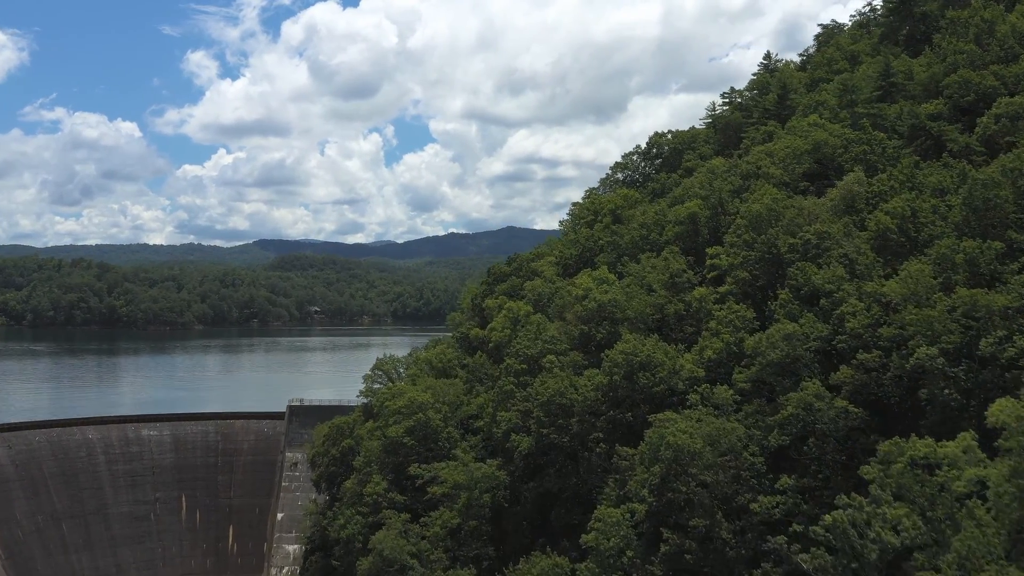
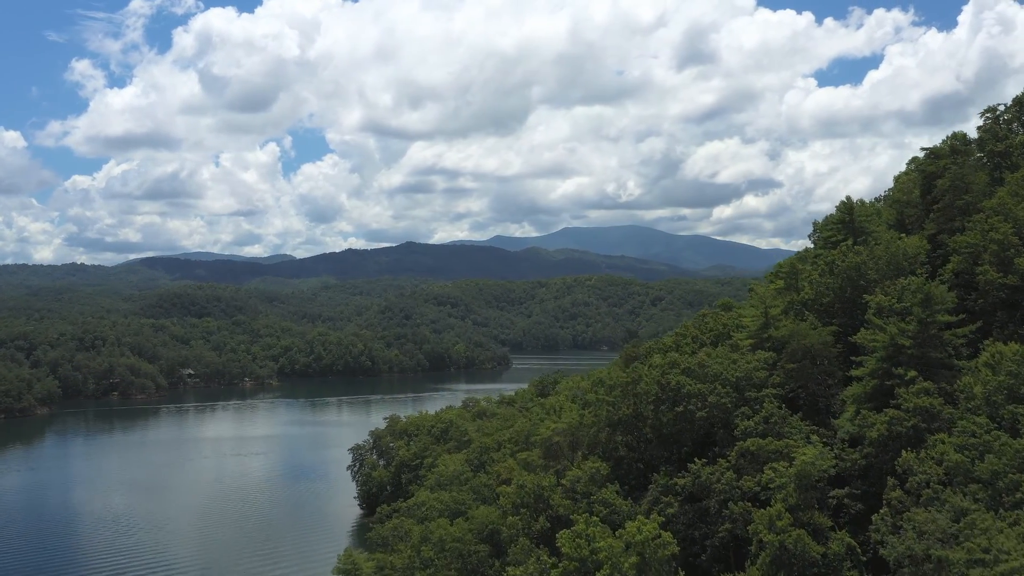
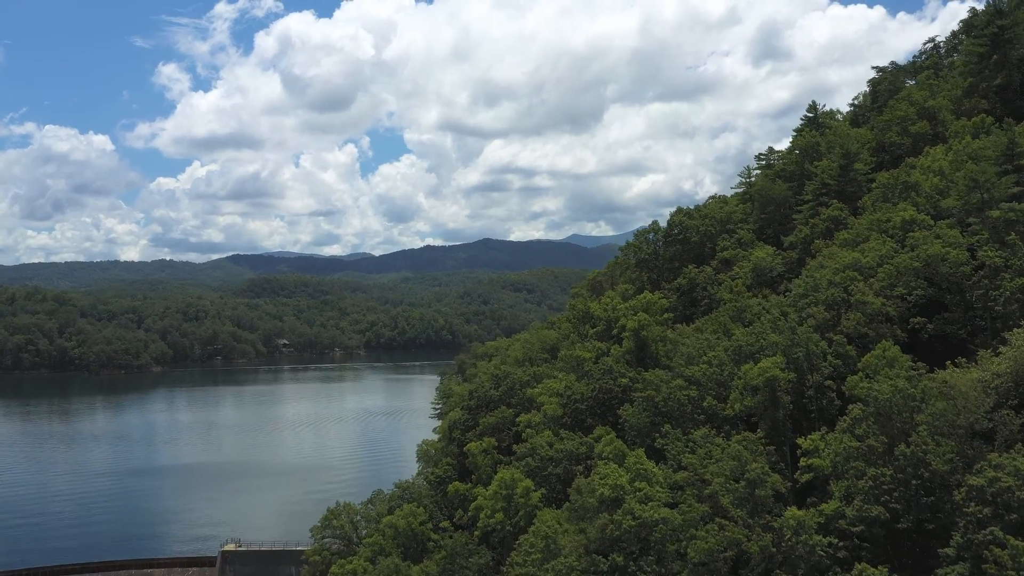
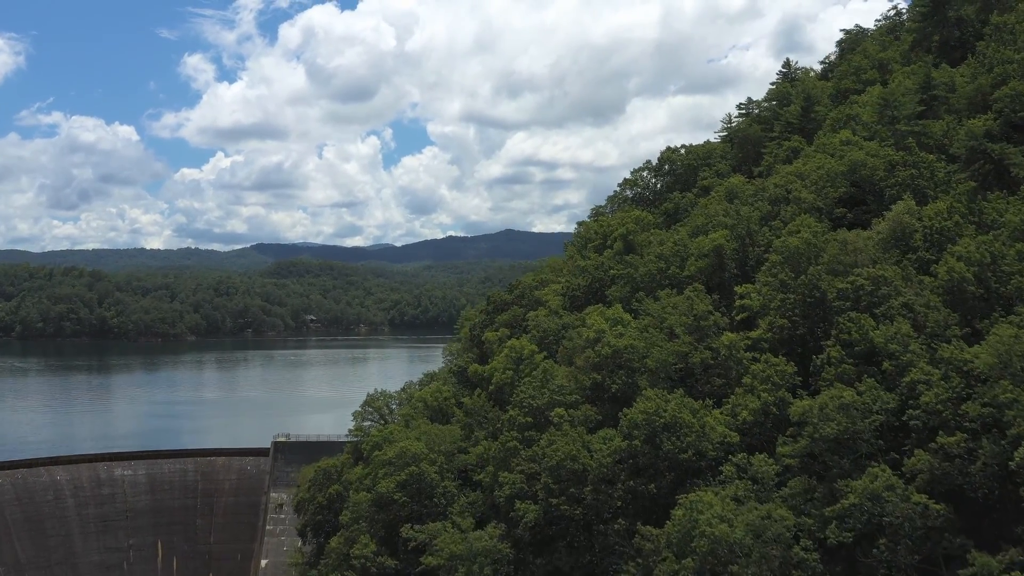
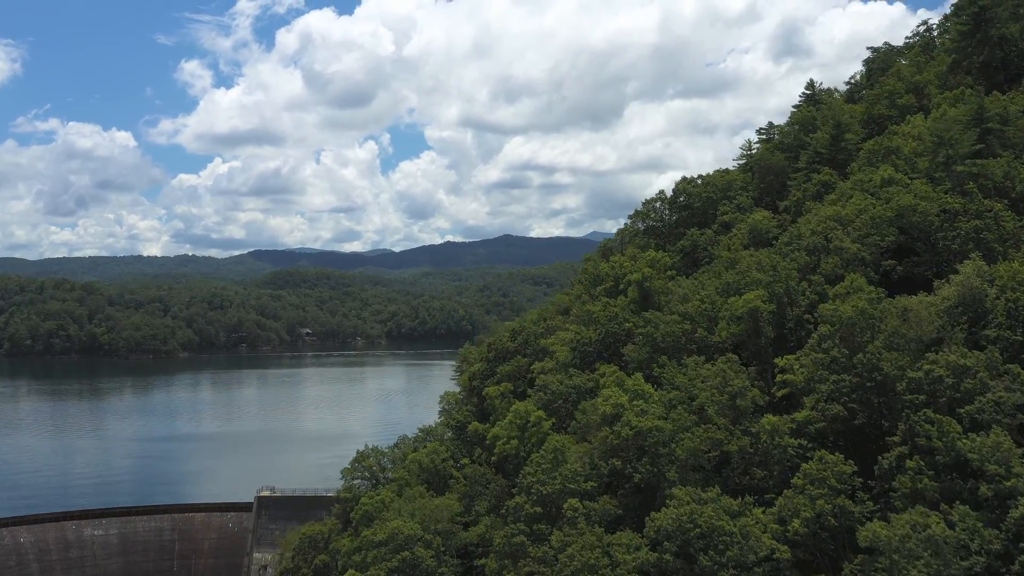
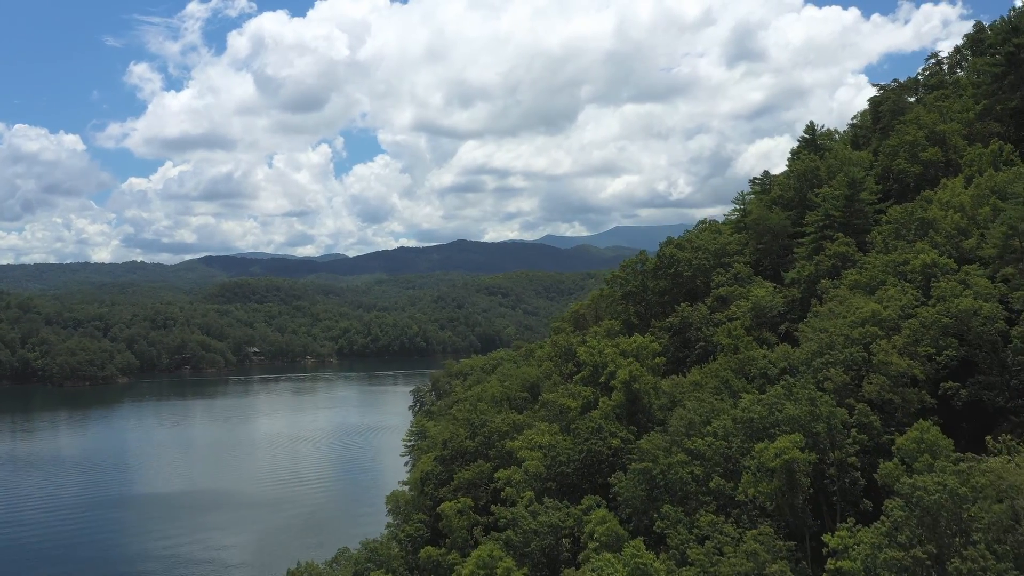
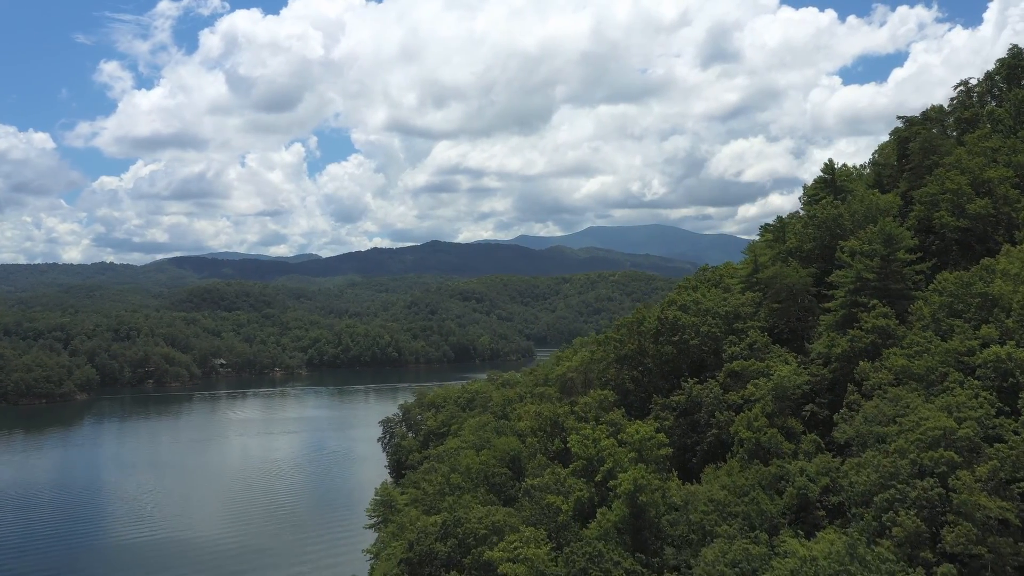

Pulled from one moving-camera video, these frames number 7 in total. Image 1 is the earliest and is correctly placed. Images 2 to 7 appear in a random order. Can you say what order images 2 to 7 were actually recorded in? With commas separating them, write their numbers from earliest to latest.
4, 5, 3, 6, 7, 2
